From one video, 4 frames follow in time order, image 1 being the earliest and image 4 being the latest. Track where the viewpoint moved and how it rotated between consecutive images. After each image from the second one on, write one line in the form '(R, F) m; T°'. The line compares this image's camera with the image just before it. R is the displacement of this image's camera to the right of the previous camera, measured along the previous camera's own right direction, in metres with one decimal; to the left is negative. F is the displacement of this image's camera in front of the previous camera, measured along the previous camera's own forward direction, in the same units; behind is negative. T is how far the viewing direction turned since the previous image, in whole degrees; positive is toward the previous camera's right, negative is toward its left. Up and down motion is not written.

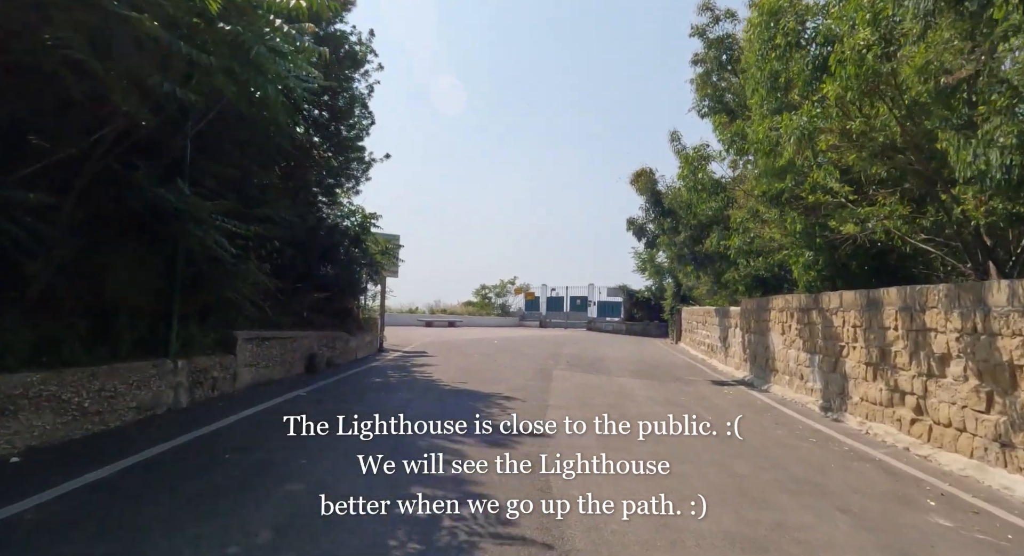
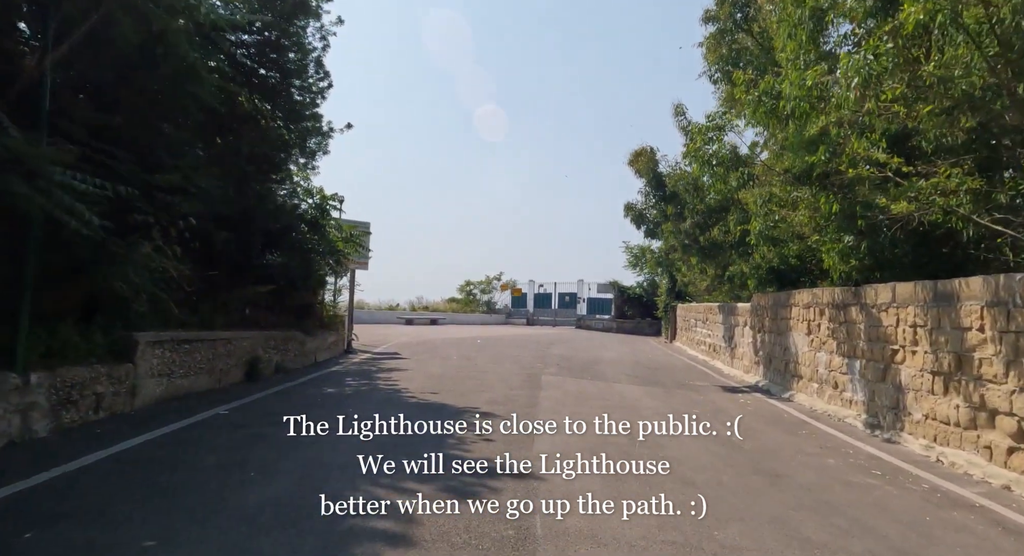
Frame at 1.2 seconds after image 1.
(+0.1, +2.1) m; +1°
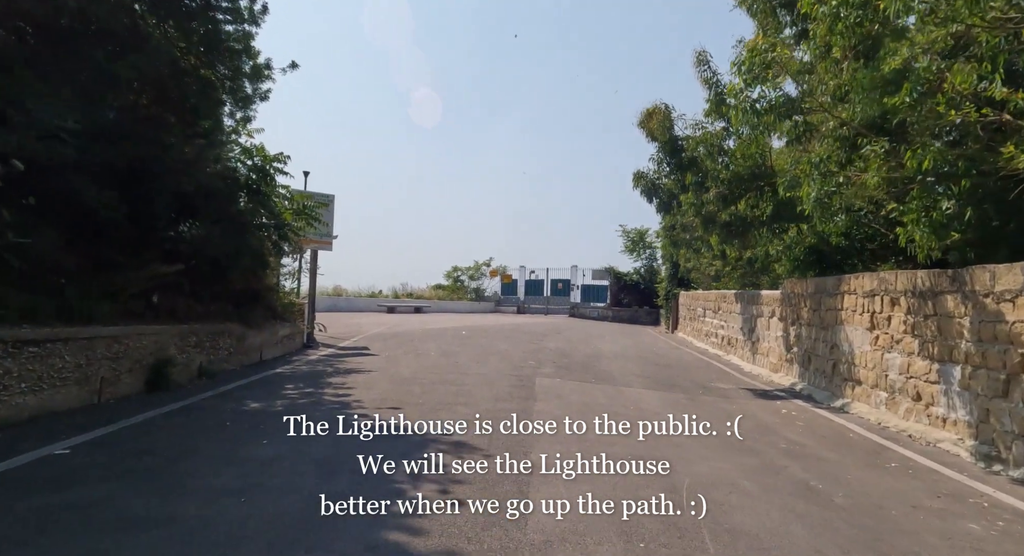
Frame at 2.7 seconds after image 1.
(+0.1, +2.6) m; +1°
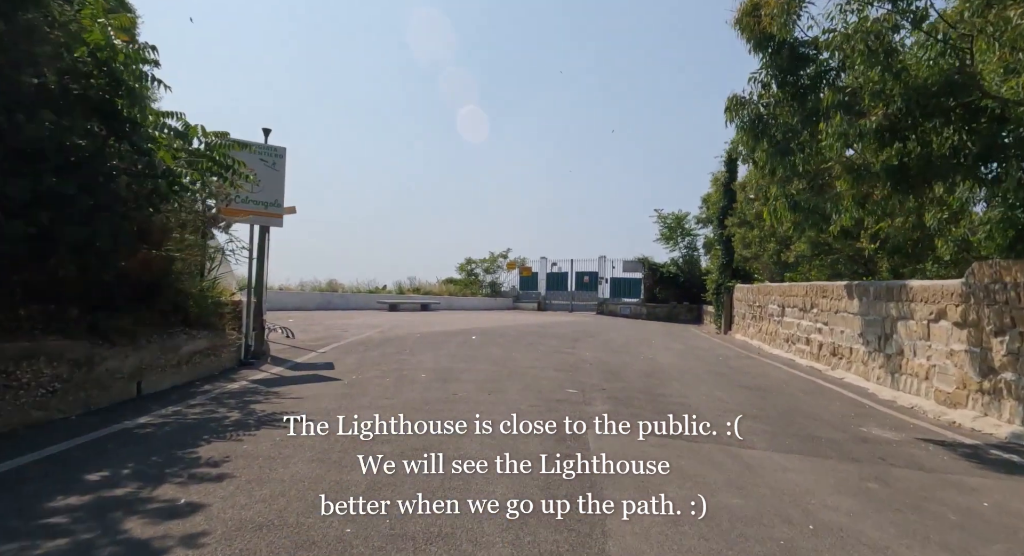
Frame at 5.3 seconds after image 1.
(-0.2, +4.9) m; -2°
